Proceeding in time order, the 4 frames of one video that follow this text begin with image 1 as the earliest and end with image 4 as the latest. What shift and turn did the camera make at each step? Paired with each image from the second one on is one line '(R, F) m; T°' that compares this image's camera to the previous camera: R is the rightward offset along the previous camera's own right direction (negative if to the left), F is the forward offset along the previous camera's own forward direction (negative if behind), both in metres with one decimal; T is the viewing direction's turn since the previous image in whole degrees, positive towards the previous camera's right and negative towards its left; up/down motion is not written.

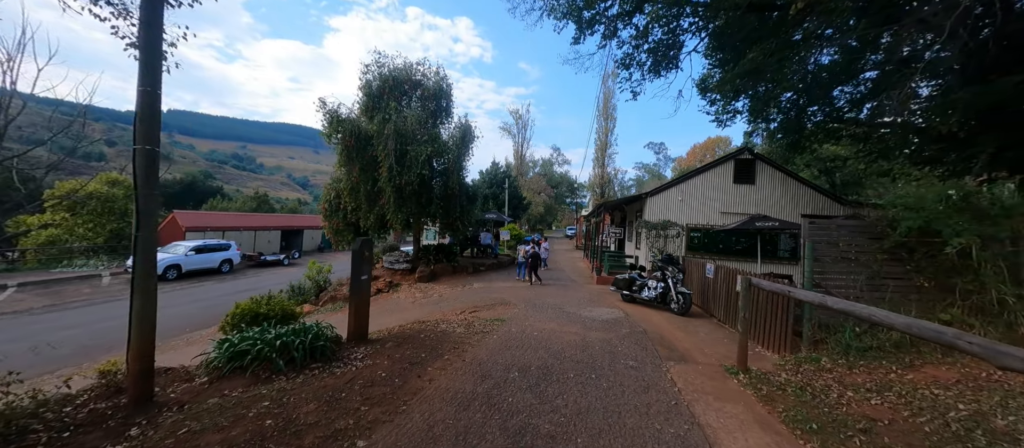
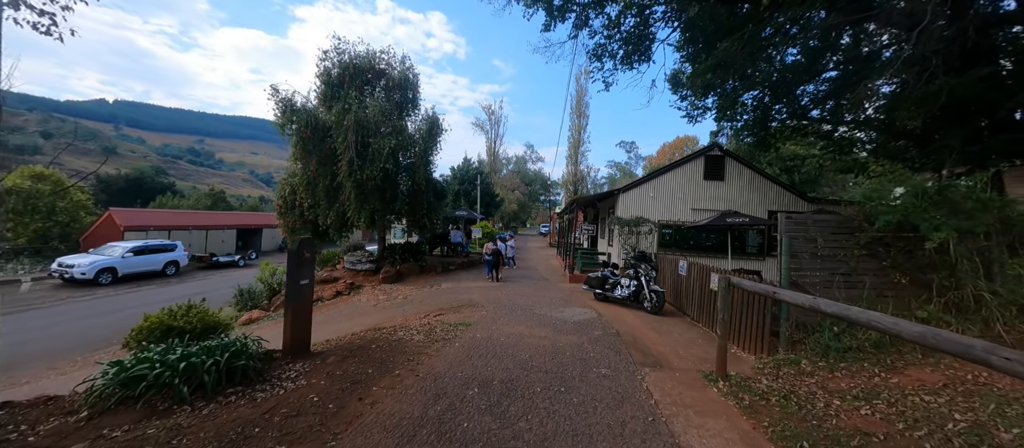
(+0.2, +0.5) m; +4°
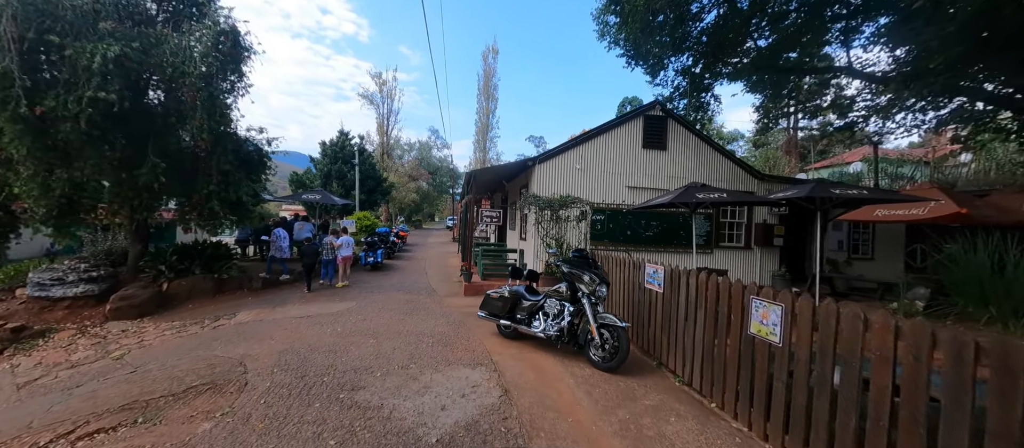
(+1.2, +4.2) m; +15°
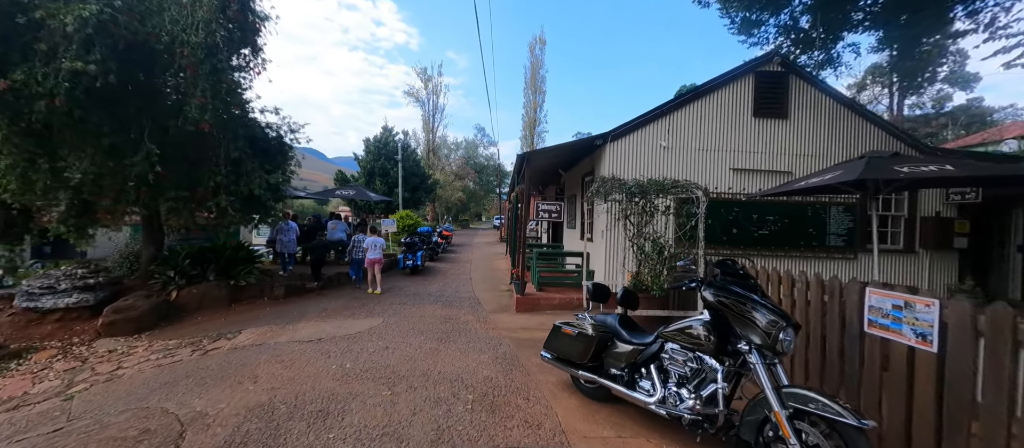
(-0.4, +2.0) m; -8°
